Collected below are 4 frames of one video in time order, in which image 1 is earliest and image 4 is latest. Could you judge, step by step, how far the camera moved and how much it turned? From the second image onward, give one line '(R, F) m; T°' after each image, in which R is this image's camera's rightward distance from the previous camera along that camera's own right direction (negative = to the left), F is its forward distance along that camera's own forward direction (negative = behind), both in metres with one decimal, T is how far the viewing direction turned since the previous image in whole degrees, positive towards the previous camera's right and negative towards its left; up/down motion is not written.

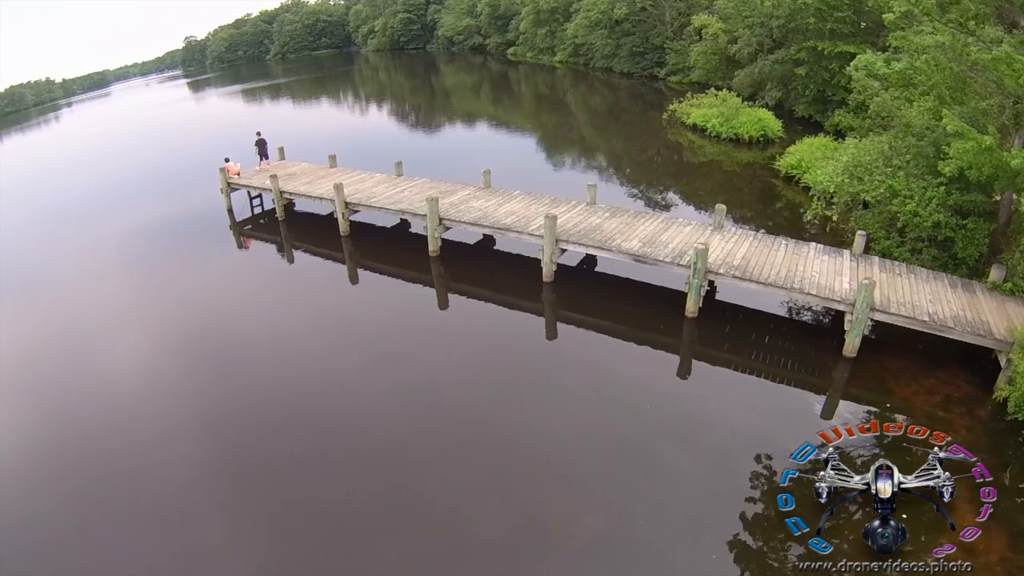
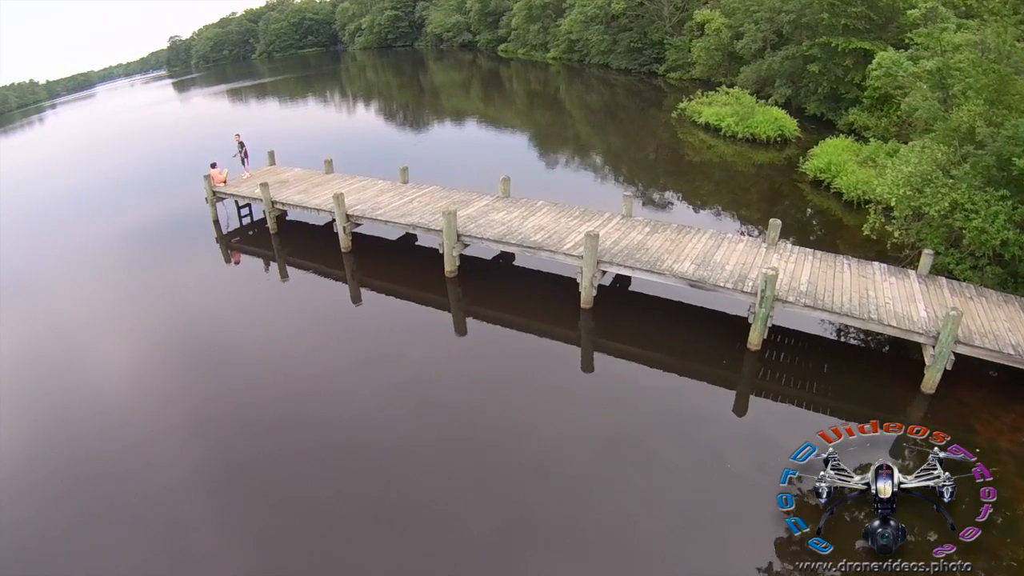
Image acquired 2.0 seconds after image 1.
(-0.4, +0.8) m; +1°
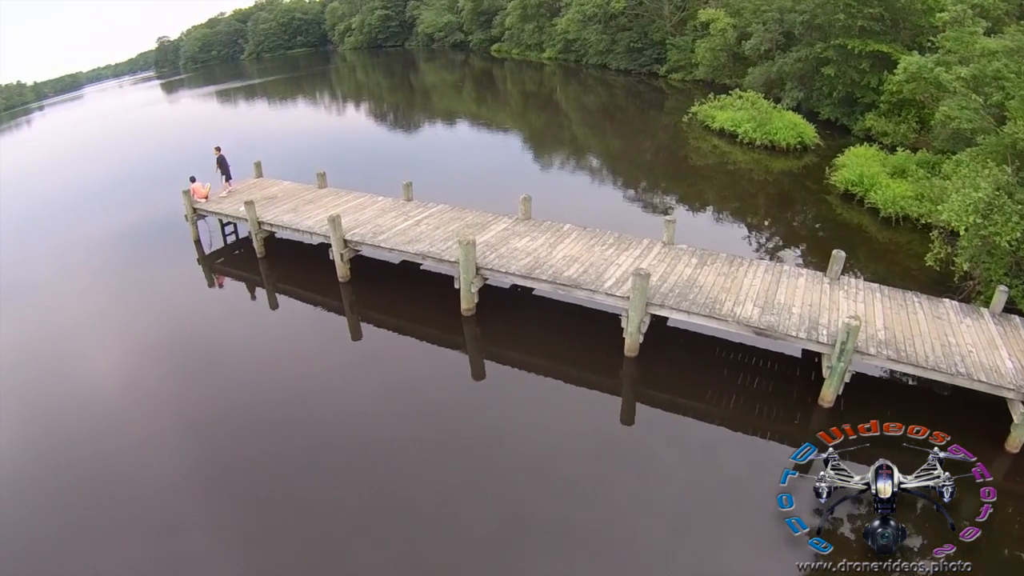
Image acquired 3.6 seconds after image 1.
(-0.3, +0.9) m; +1°
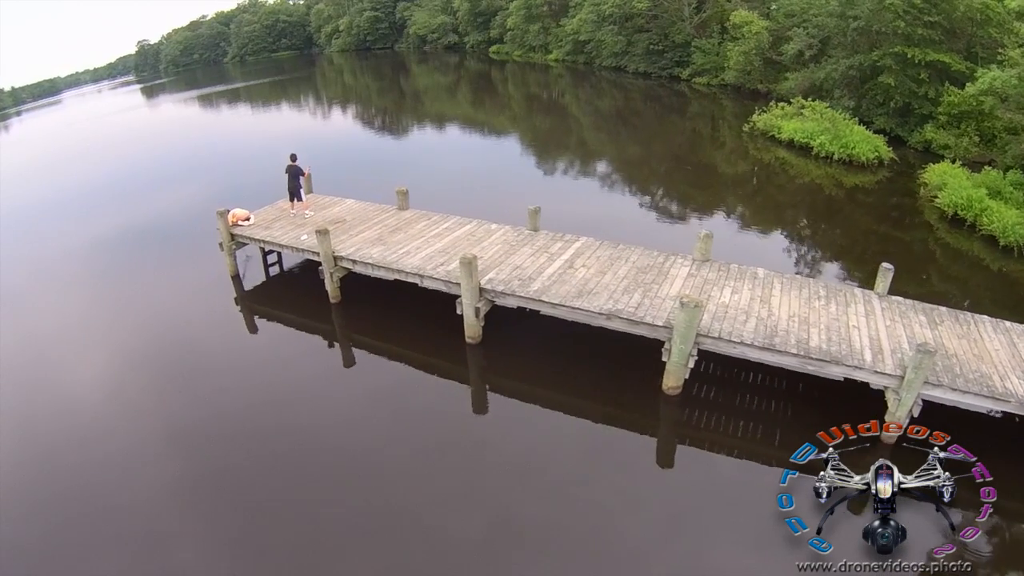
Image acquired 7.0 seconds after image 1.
(-1.6, +1.2) m; +1°
